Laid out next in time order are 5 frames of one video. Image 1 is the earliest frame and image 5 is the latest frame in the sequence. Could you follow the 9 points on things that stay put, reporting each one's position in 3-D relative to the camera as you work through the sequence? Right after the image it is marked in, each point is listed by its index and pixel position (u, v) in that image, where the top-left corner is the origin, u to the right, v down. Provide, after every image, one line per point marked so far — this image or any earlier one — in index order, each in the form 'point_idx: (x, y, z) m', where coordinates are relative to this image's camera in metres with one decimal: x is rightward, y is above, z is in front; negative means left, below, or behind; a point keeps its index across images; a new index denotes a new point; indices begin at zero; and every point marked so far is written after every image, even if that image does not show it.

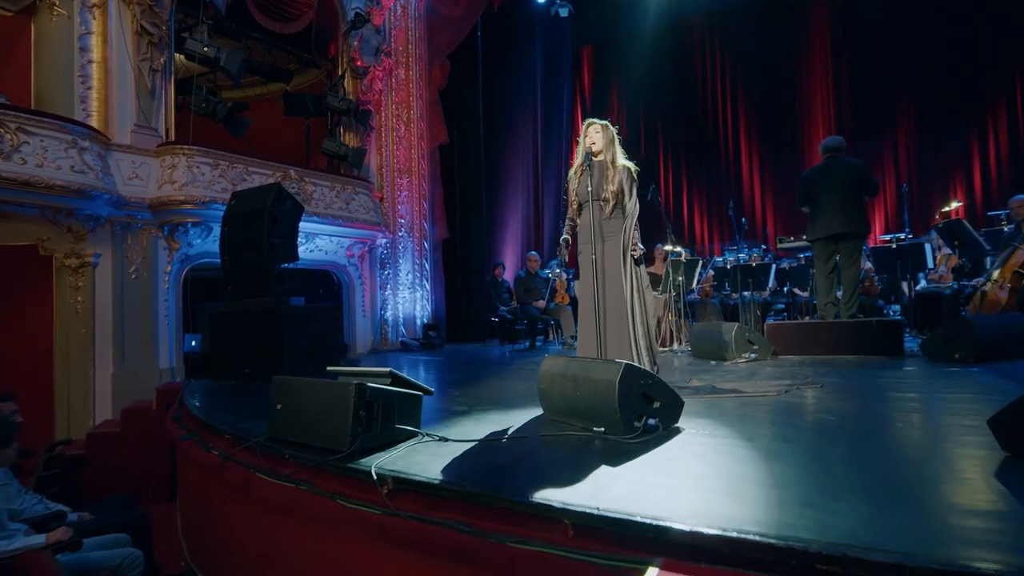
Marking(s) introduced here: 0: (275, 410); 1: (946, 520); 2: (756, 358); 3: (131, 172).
0: (-1.4, -0.7, +3.2) m
1: (+1.3, -0.7, +1.7) m
2: (+2.4, -0.7, +5.6) m
3: (-4.7, +1.4, +7.0) m
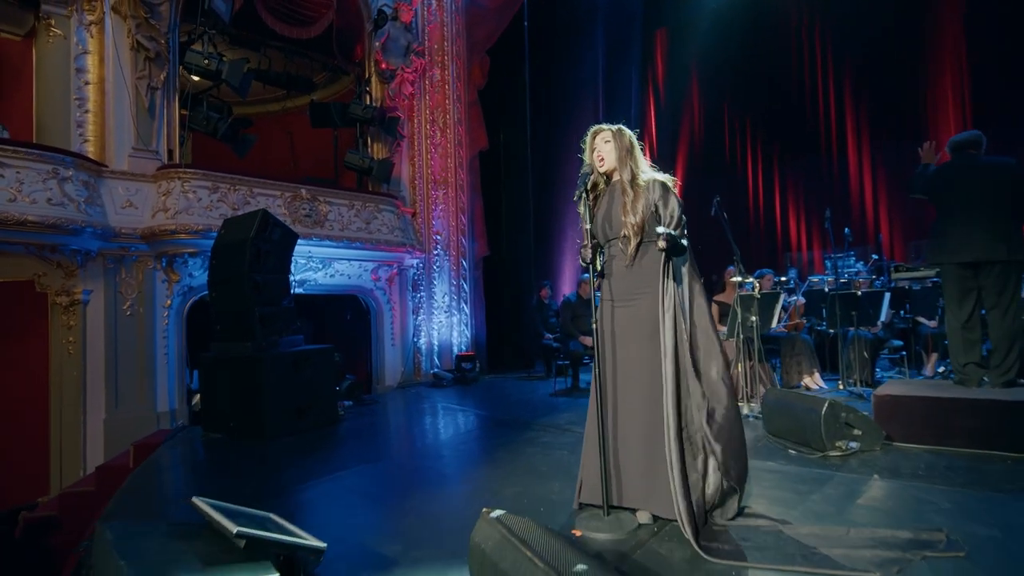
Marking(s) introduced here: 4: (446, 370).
0: (-1.7, -1.1, +2.2) m
1: (+0.8, -1.2, +0.3) m
2: (+2.4, -1.1, +3.9) m
3: (-4.5, +1.0, +6.4) m
4: (-1.1, -1.3, +9.0) m
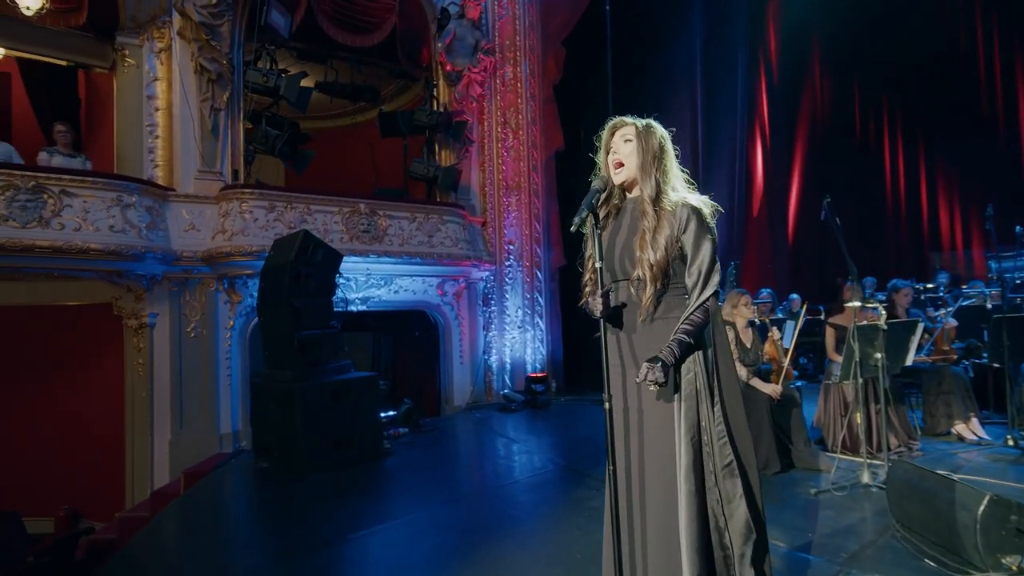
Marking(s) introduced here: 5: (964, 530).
0: (-1.8, -1.4, +1.8) m
1: (+0.2, -1.4, -0.6) m
2: (+2.5, -1.3, +2.7) m
3: (-3.8, +0.8, +6.5) m
4: (+0.1, -1.5, +8.3) m
5: (+2.2, -1.1, +2.7) m
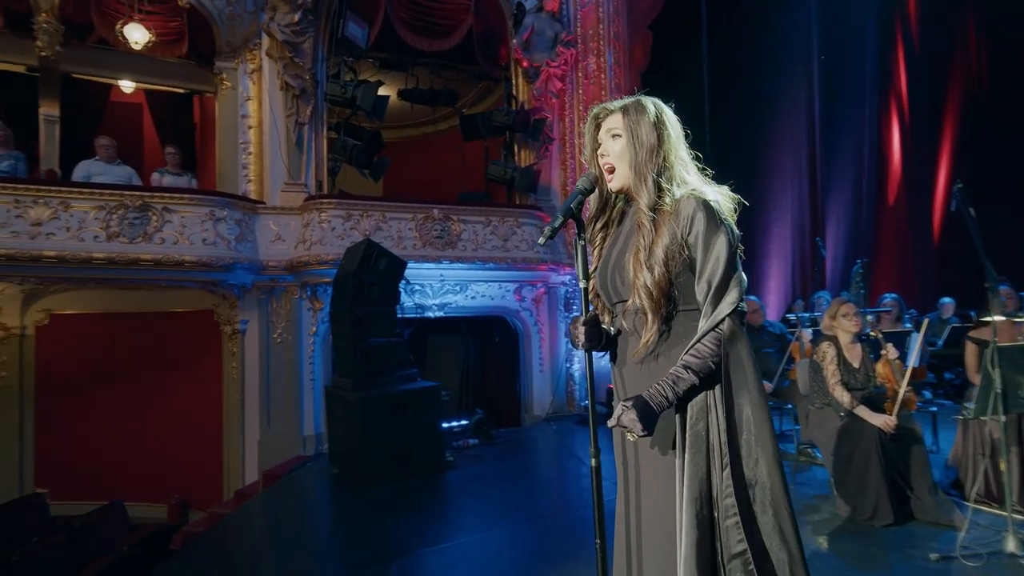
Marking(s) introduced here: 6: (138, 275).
0: (-2.0, -1.5, +1.8) m
1: (-0.5, -1.5, -0.9) m
2: (+2.5, -1.4, +1.8) m
3: (-2.9, +0.7, +6.8) m
4: (+1.3, -1.6, +7.8) m
5: (+2.2, -1.2, +1.9) m
6: (-4.1, +0.2, +6.1) m
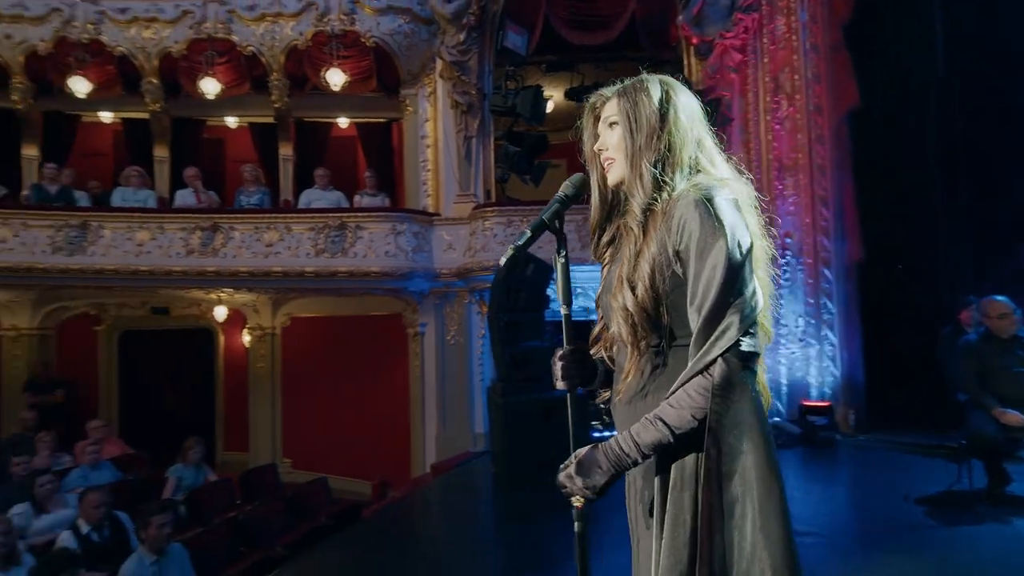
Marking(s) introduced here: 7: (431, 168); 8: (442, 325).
0: (-1.8, -1.6, +2.4) m
1: (-1.4, -1.6, -0.7) m
2: (+2.3, -1.4, +0.7) m
3: (-0.9, +0.6, +7.3) m
4: (+3.4, -1.6, +6.7) m
5: (+2.0, -1.2, +0.9) m
6: (-2.2, +0.1, +7.1) m
7: (-1.1, +1.6, +7.7) m
8: (-0.9, -0.5, +7.4) m
